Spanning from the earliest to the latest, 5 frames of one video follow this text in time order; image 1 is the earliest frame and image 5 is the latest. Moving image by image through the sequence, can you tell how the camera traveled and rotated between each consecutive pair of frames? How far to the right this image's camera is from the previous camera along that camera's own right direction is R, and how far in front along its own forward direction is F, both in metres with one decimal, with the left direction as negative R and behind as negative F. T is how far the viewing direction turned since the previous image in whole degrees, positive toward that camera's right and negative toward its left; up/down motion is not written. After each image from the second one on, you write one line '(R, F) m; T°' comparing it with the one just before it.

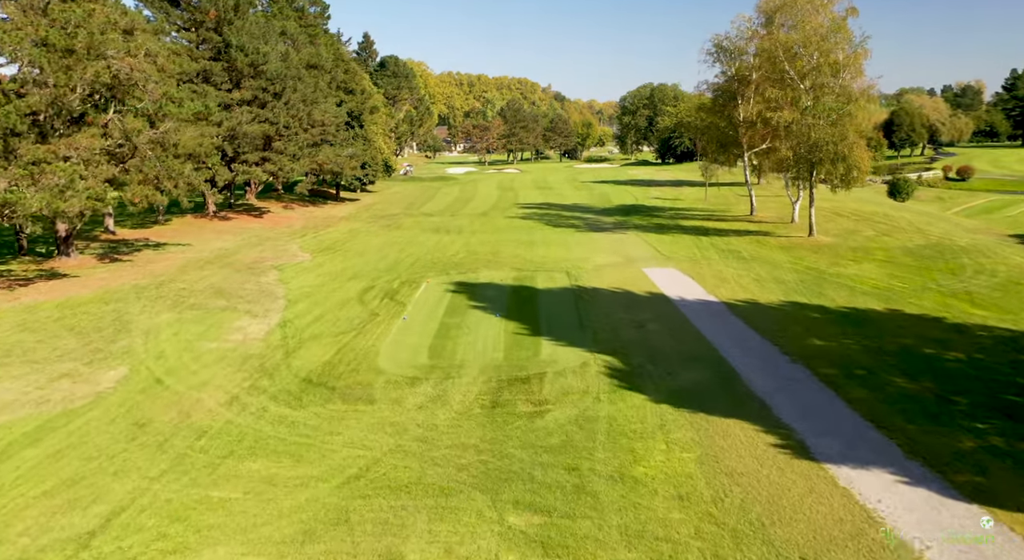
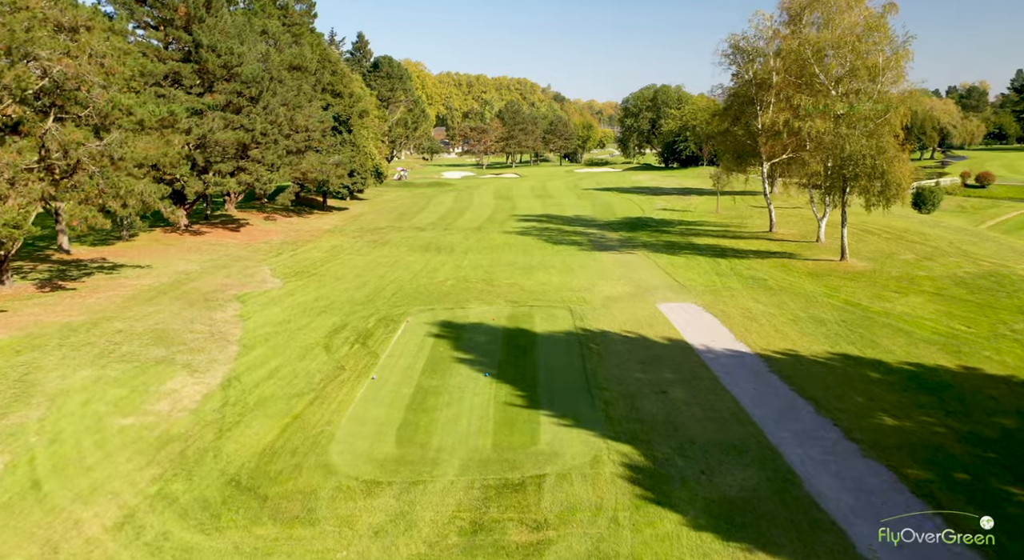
(+0.1, +3.3) m; 0°
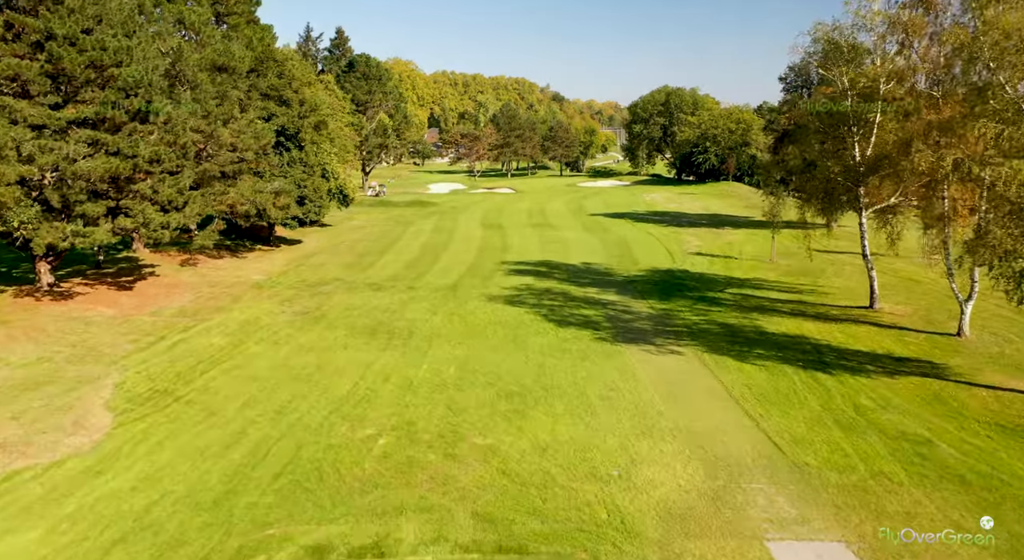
(+0.4, +11.0) m; 0°
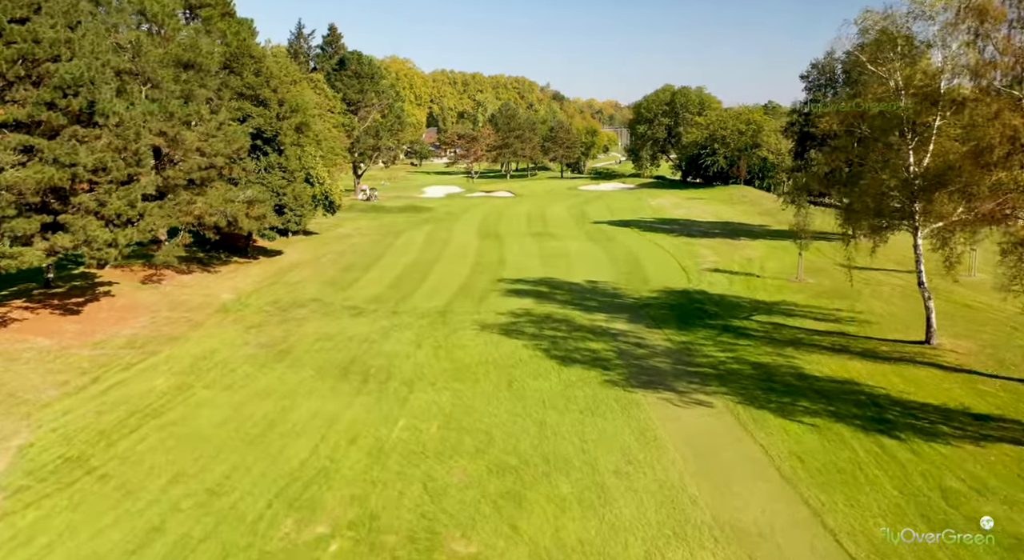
(+0.1, +3.6) m; 0°
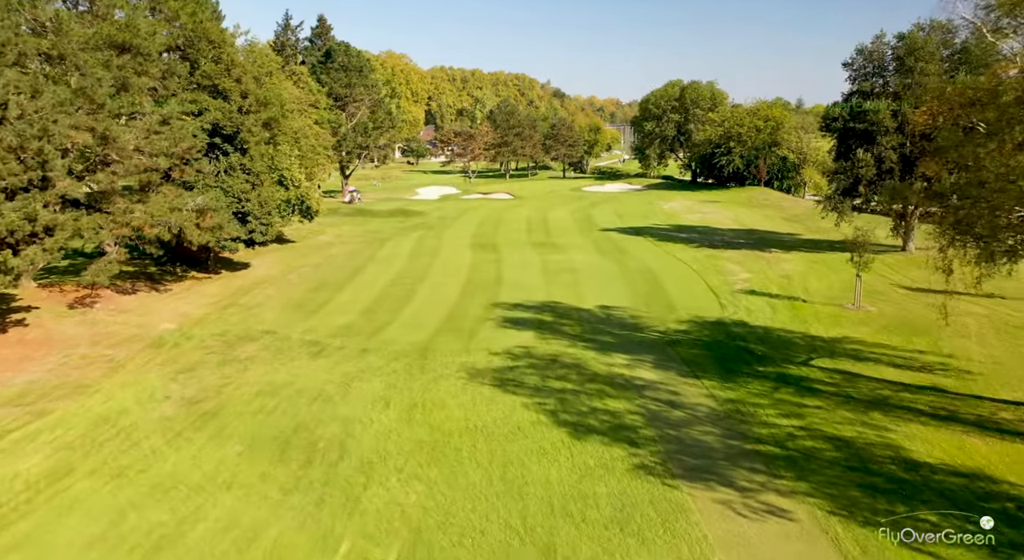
(+0.1, +5.3) m; 0°
